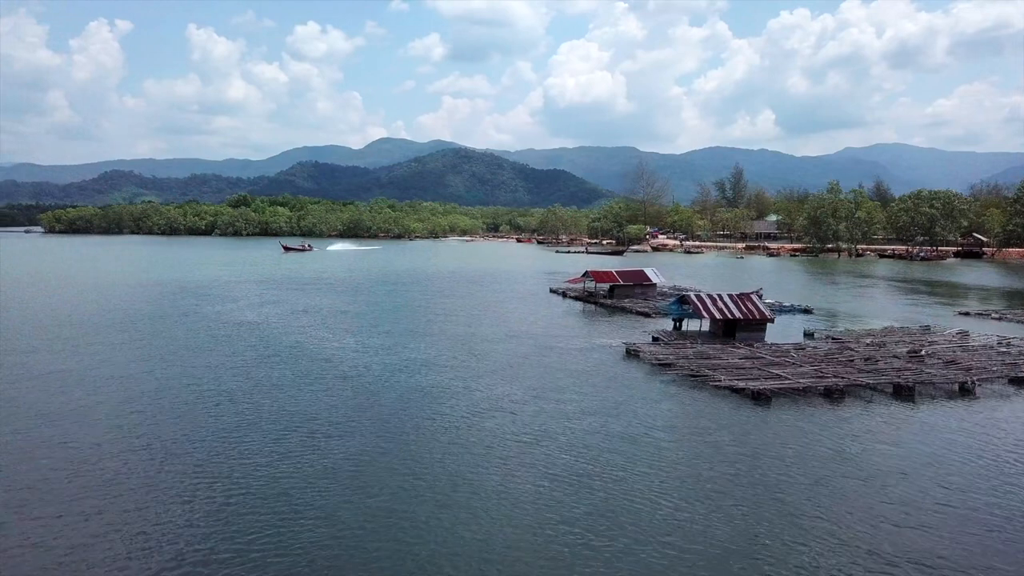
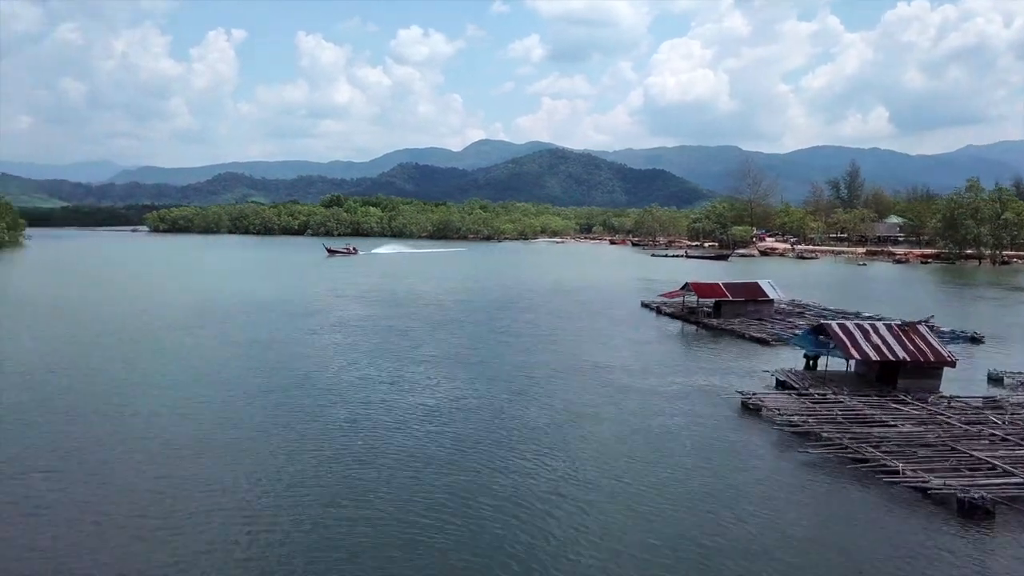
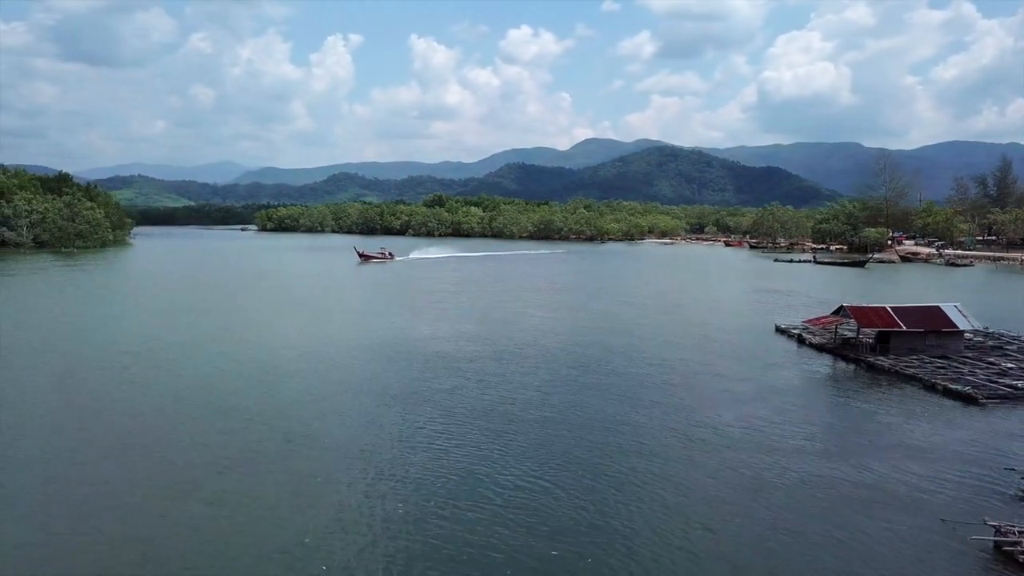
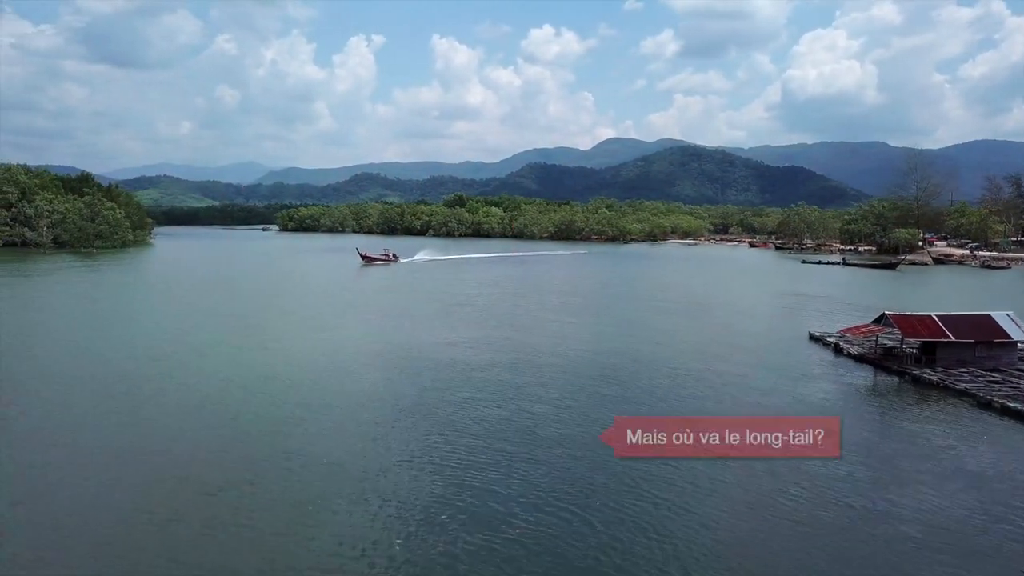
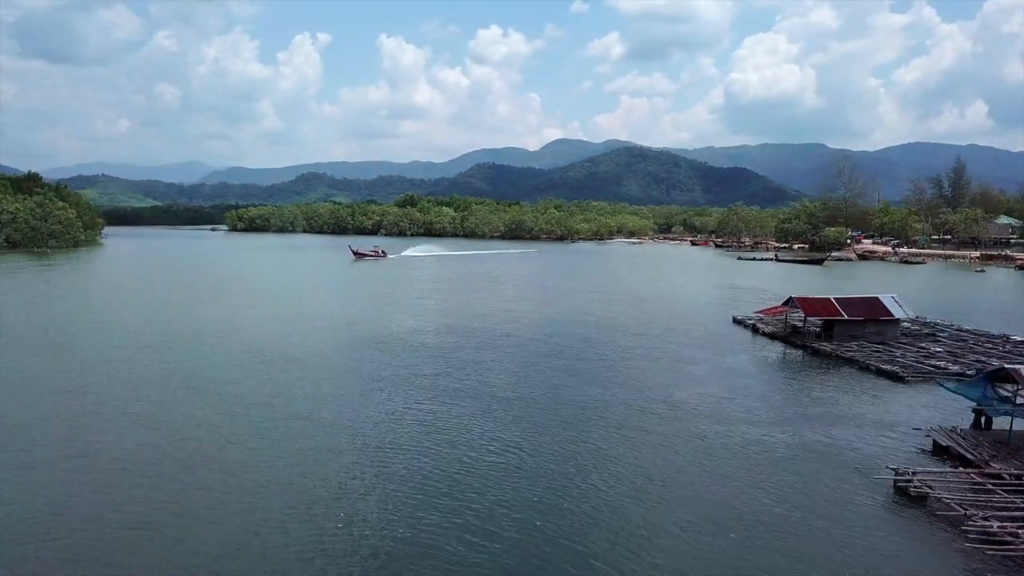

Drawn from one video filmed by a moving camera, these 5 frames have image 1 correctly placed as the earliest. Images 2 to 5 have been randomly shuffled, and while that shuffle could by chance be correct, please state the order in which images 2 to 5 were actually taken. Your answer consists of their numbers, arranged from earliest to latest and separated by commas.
2, 5, 3, 4
